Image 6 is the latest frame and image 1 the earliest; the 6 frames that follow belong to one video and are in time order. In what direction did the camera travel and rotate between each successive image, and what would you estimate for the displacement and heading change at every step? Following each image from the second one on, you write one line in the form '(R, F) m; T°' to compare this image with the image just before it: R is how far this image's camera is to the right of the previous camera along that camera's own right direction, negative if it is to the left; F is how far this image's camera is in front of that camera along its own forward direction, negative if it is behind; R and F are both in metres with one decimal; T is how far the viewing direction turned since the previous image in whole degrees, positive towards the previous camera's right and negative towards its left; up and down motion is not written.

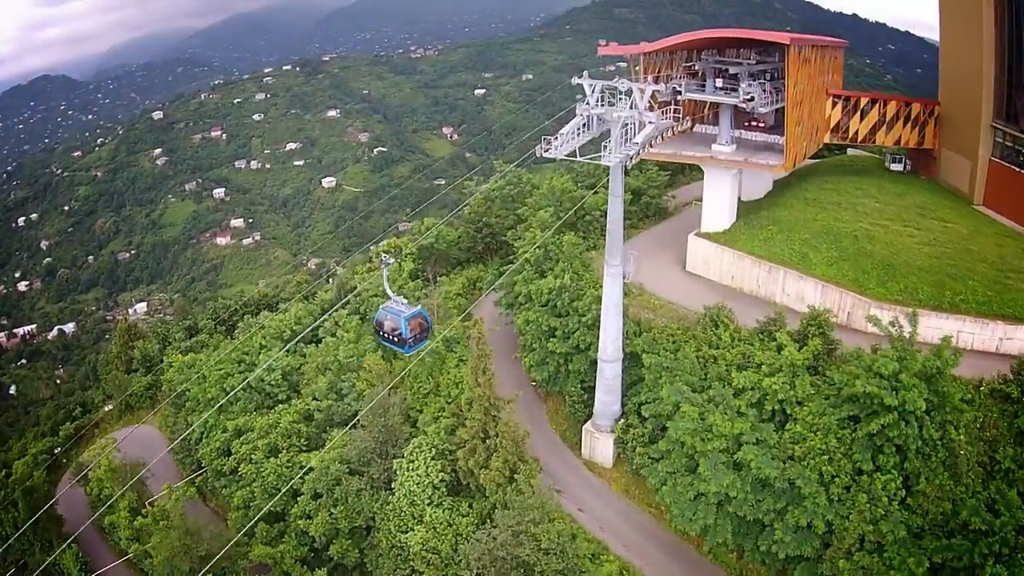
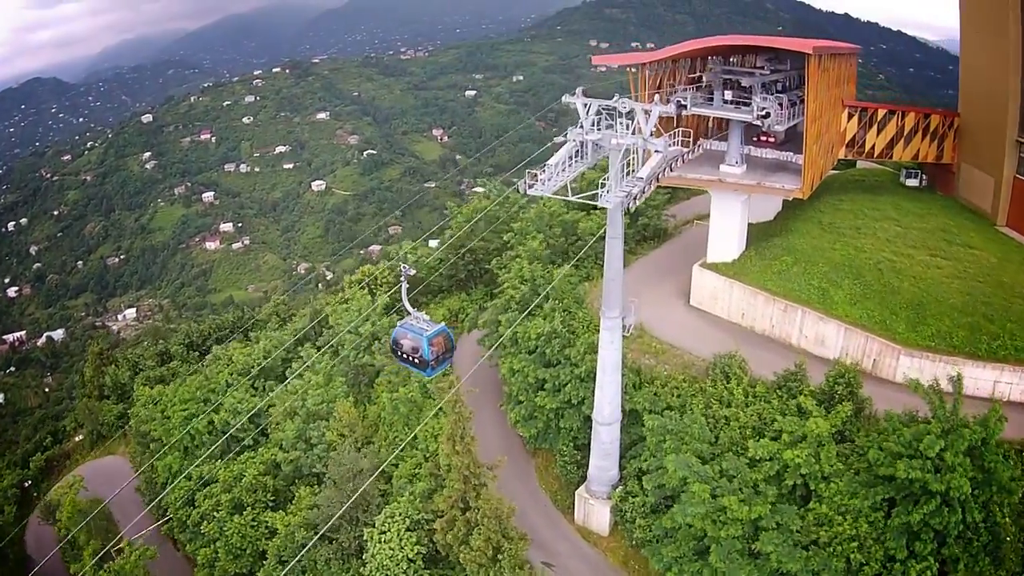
(+0.3, +2.3) m; +1°
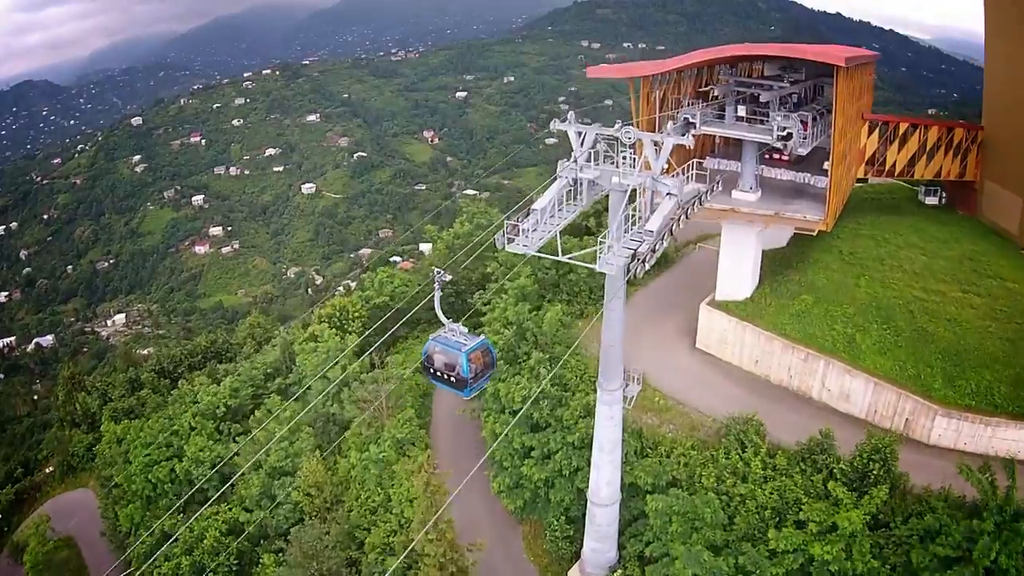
(+0.2, +2.1) m; +1°
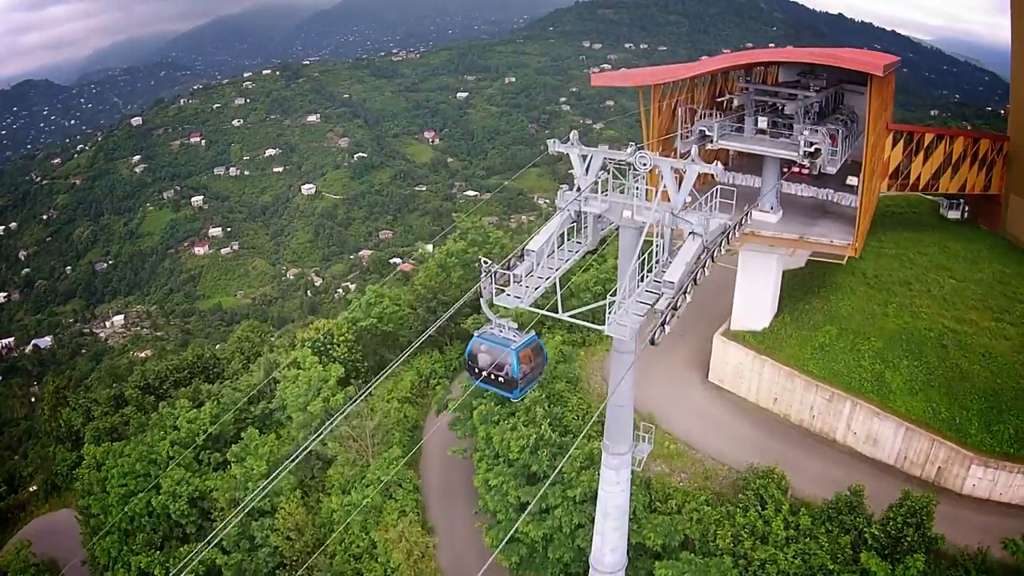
(+0.1, +1.4) m; 0°
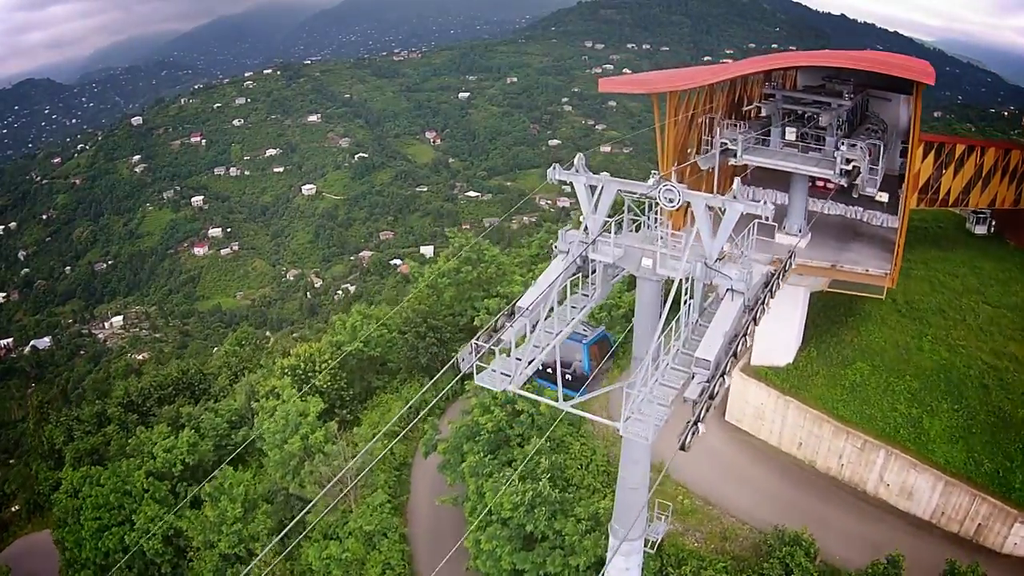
(+0.1, +1.6) m; 0°
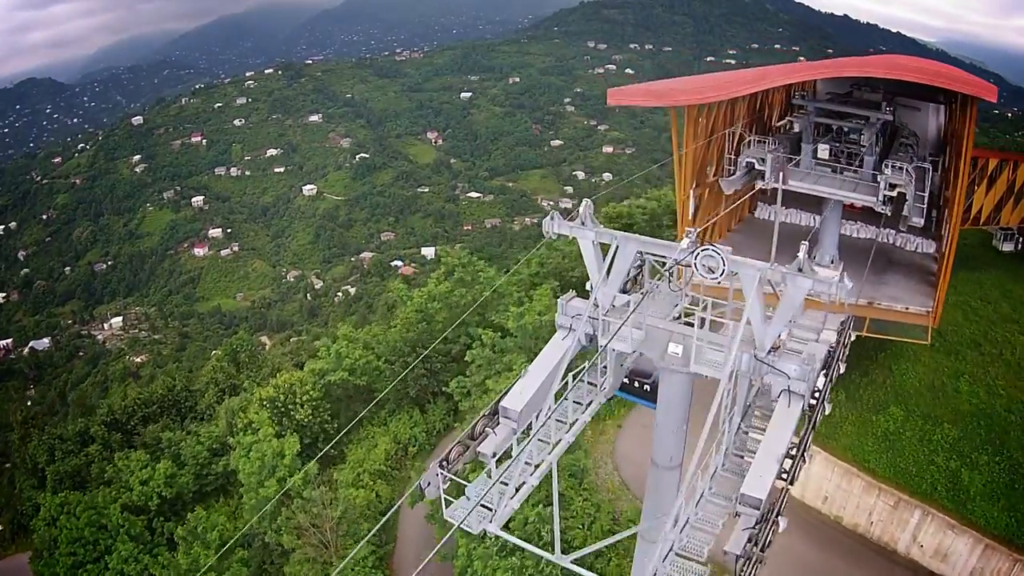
(+0.1, +1.5) m; 0°
